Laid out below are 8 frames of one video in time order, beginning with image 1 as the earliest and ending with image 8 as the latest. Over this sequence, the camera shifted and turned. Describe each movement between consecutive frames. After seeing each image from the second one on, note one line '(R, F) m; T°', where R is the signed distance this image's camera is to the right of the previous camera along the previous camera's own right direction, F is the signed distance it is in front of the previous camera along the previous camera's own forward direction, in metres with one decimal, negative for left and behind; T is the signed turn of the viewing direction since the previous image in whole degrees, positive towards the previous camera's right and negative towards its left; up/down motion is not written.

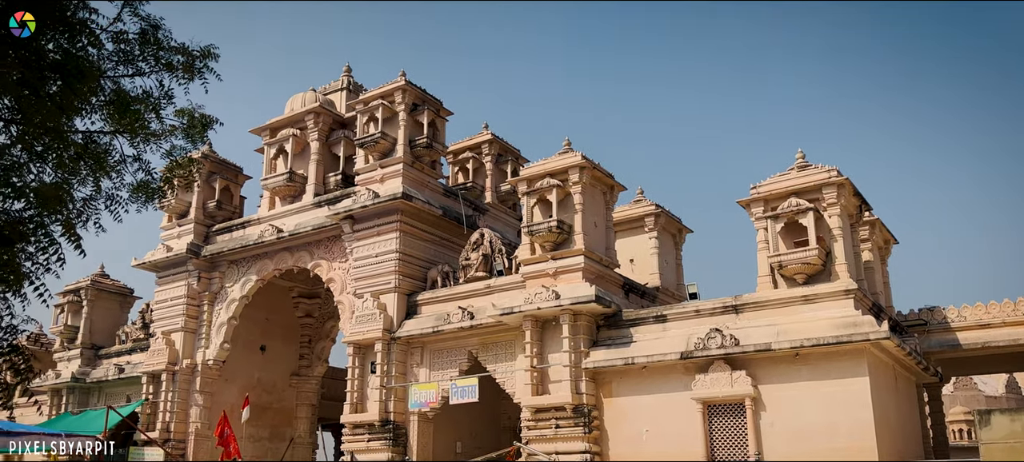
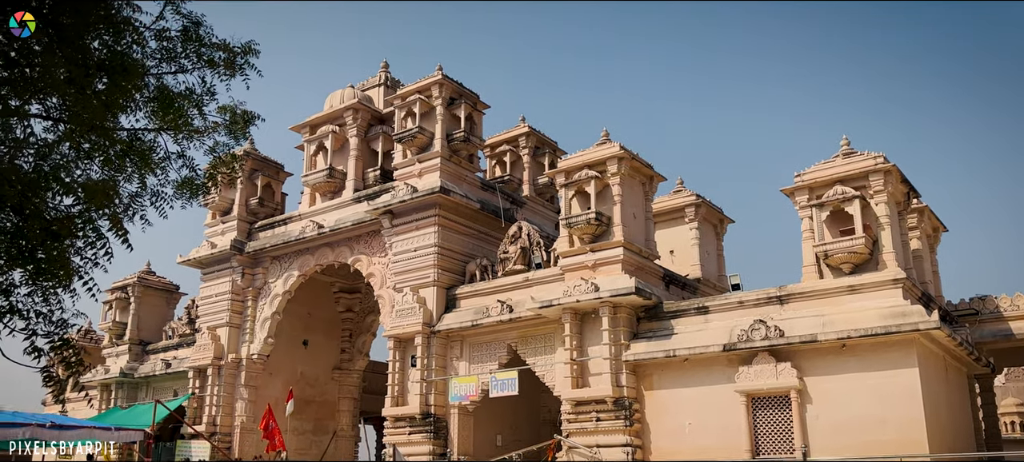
(0.0, 0.0) m; -3°
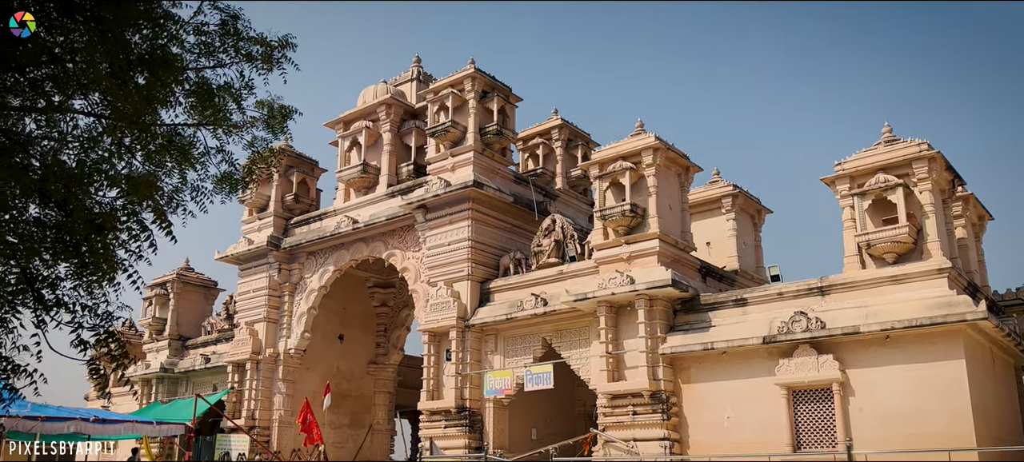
(0.0, 0.0) m; -2°
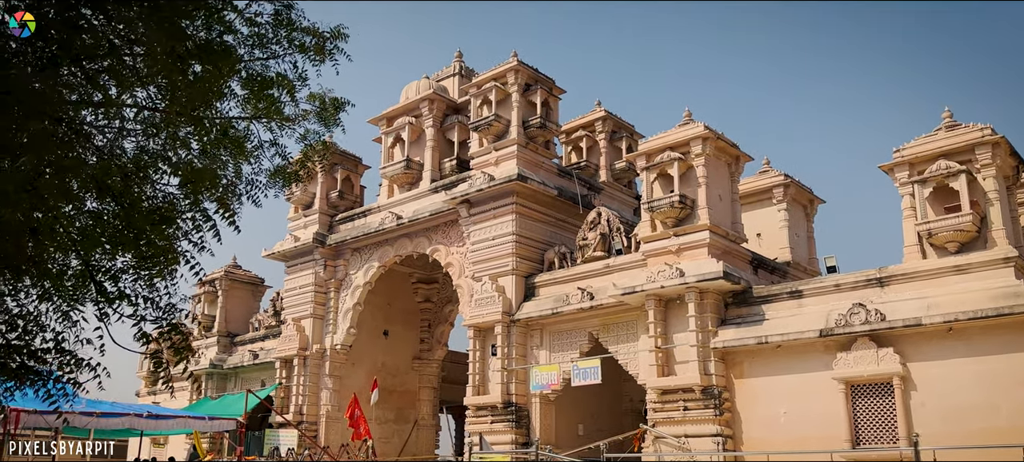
(-0.1, +0.1) m; -3°
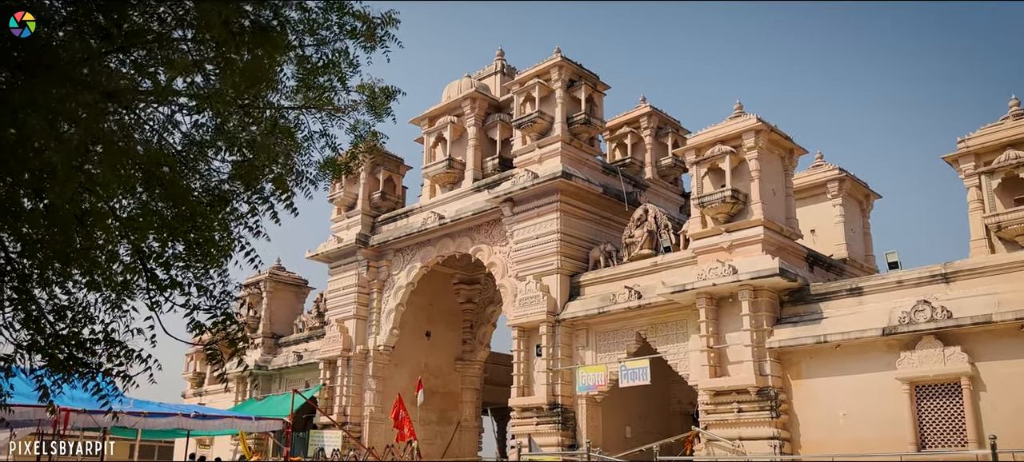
(-0.1, +0.2) m; -3°
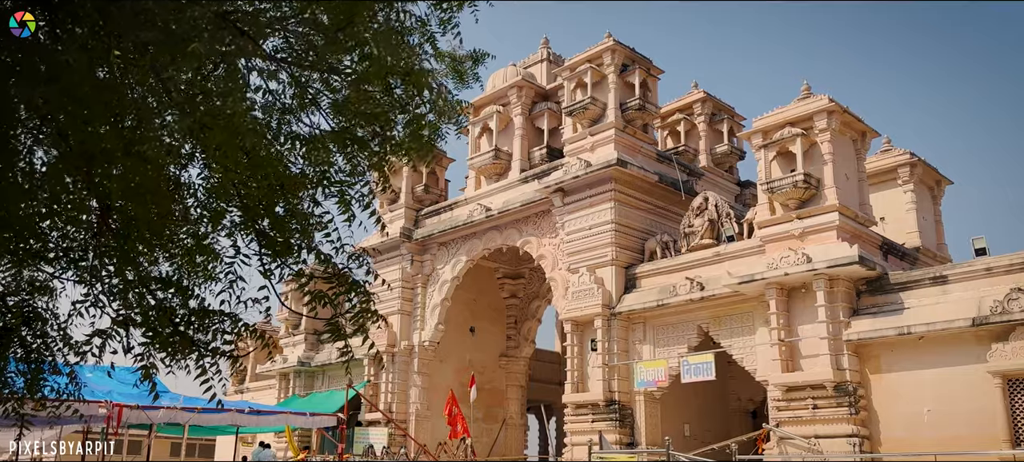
(-0.4, +0.5) m; -2°
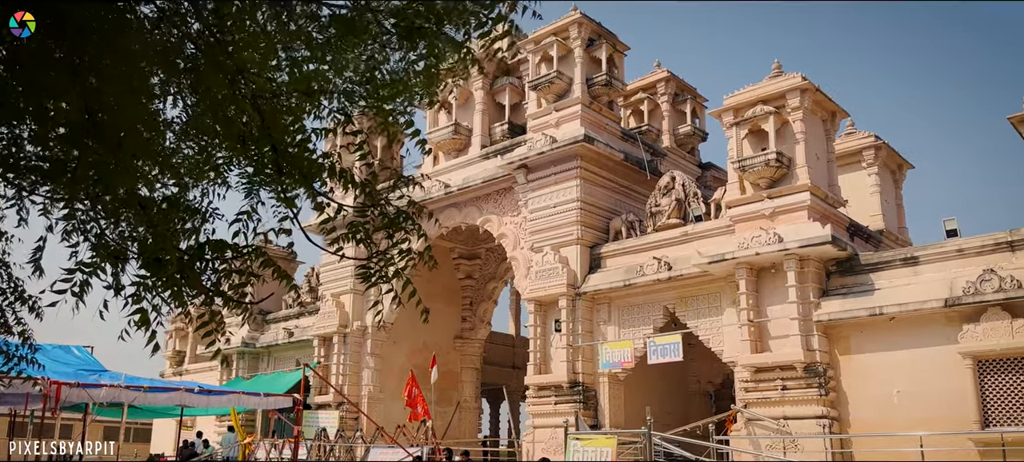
(-0.3, +0.4) m; +4°
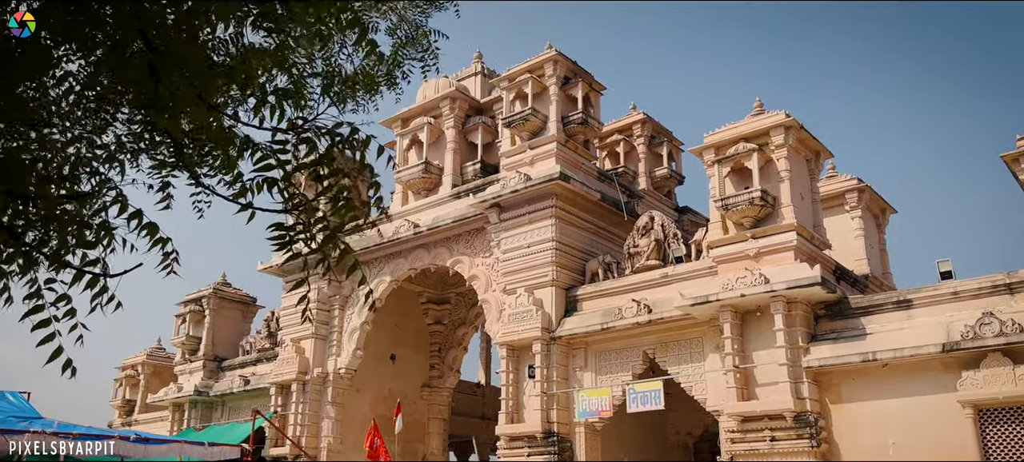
(-0.1, +0.7) m; +2°
